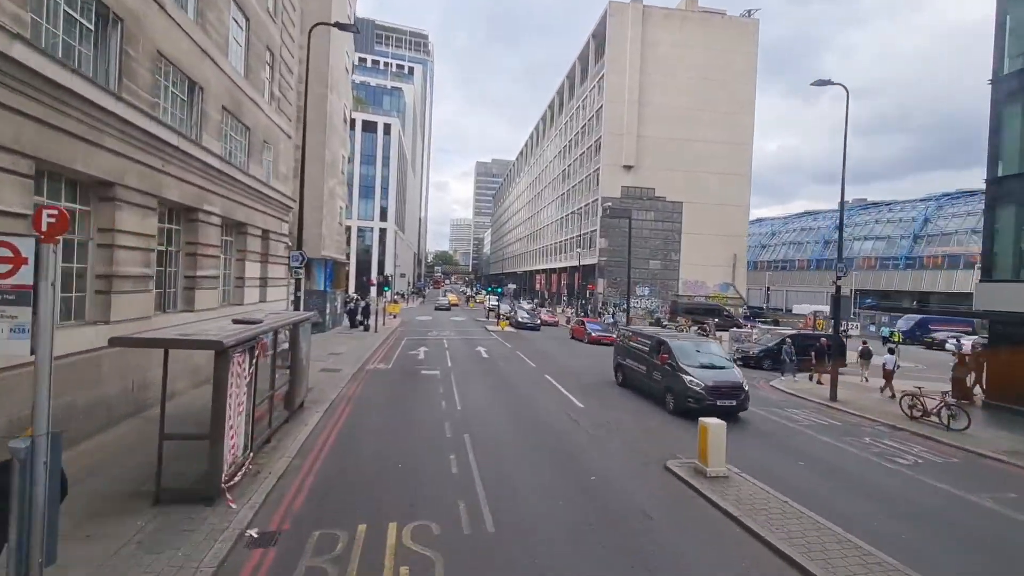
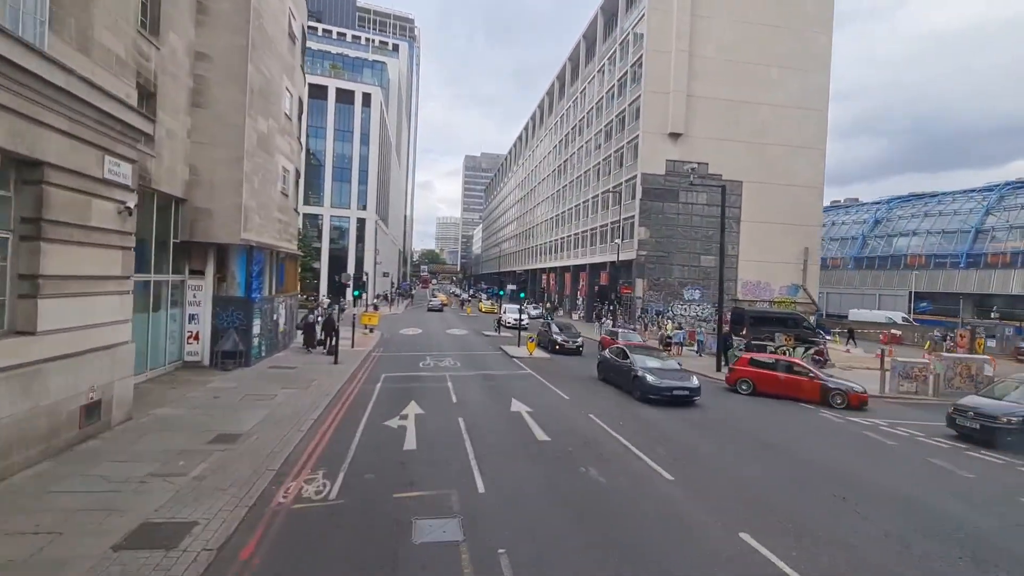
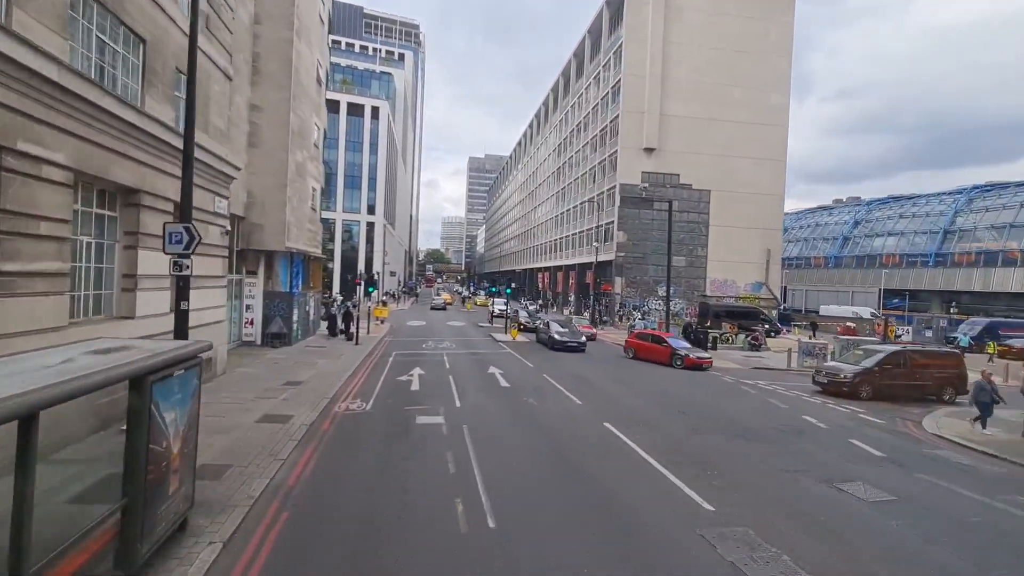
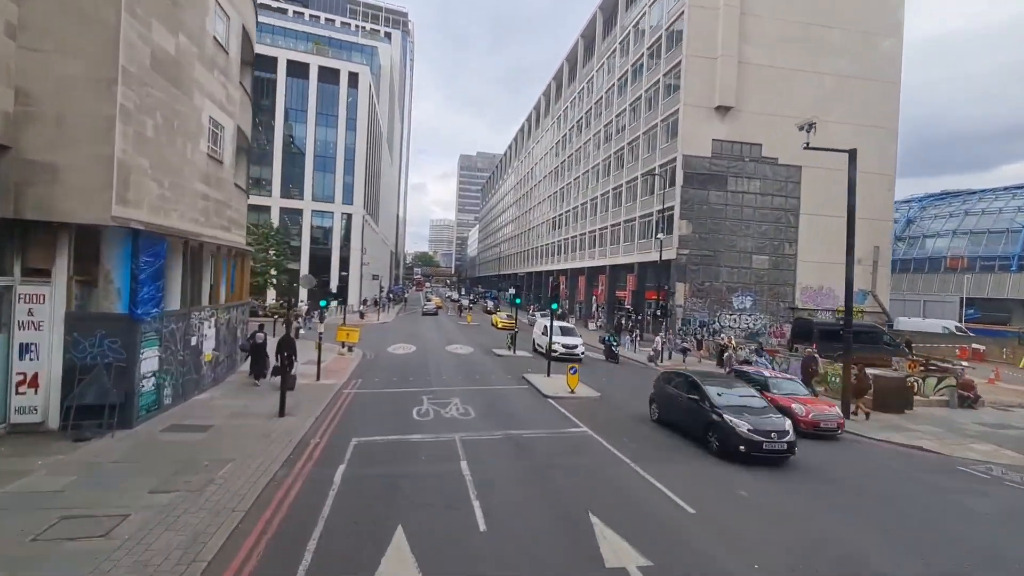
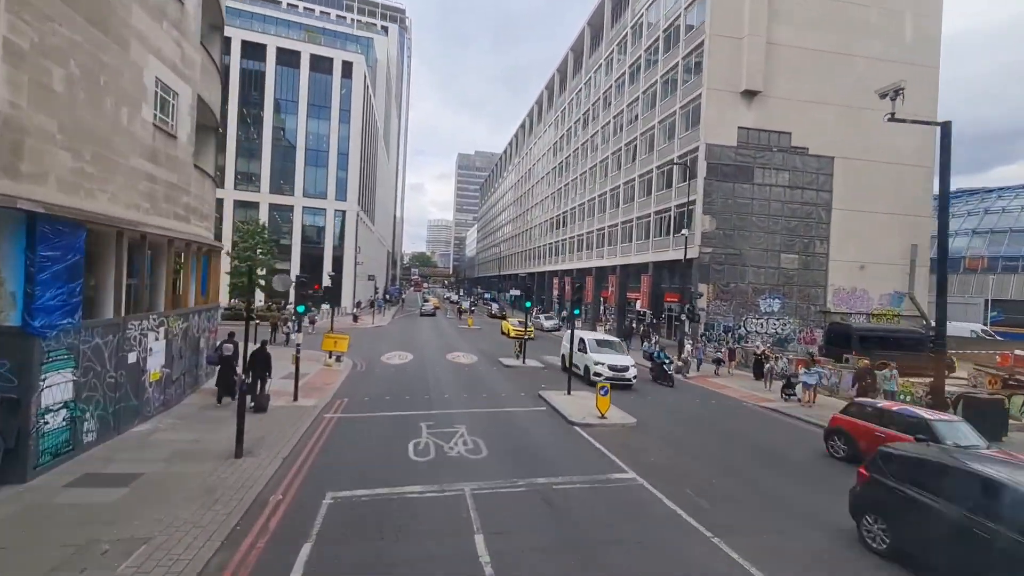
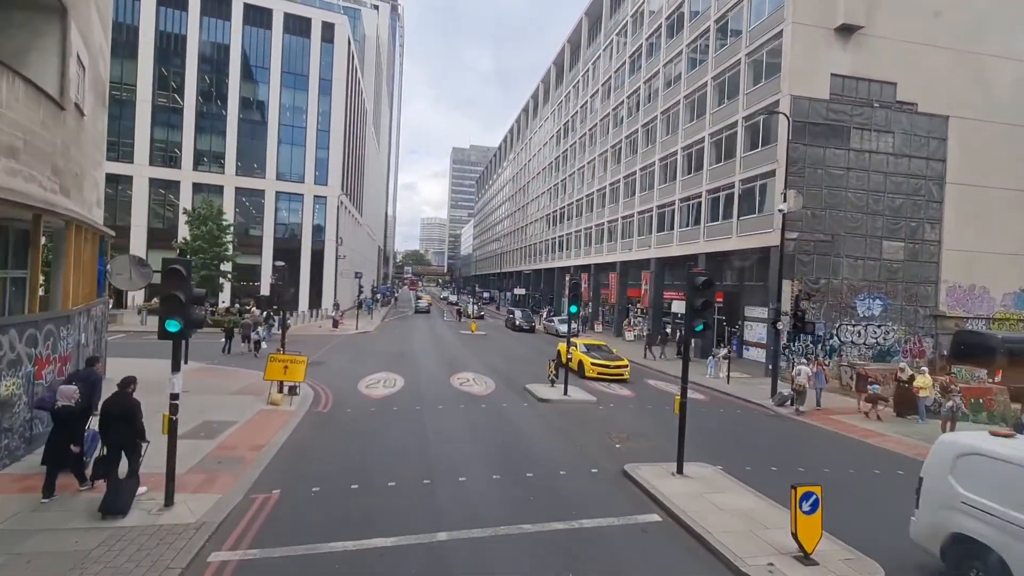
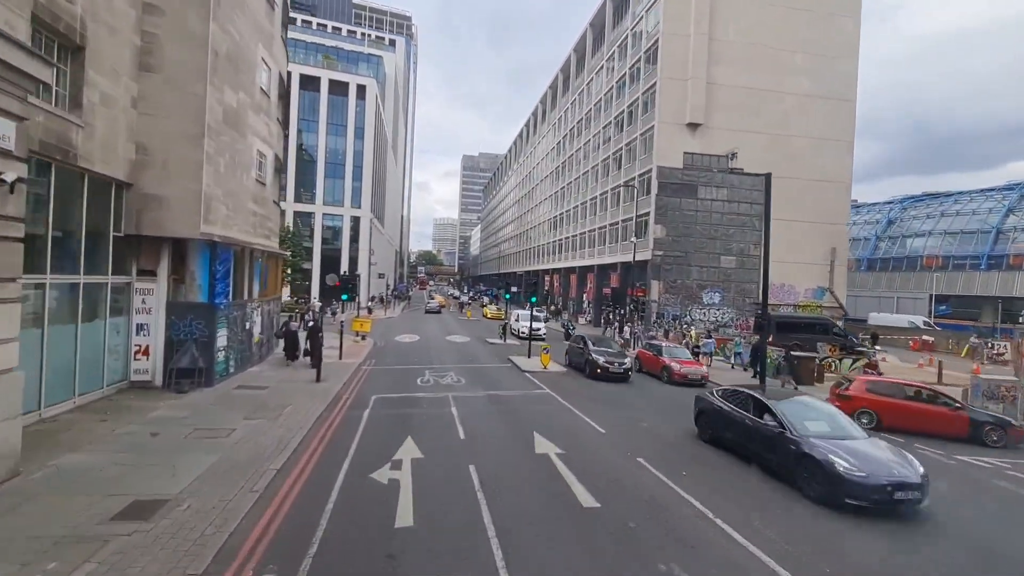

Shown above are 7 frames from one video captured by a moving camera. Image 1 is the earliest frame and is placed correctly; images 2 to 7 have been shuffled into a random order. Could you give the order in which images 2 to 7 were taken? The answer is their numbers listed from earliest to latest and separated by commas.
3, 2, 7, 4, 5, 6
